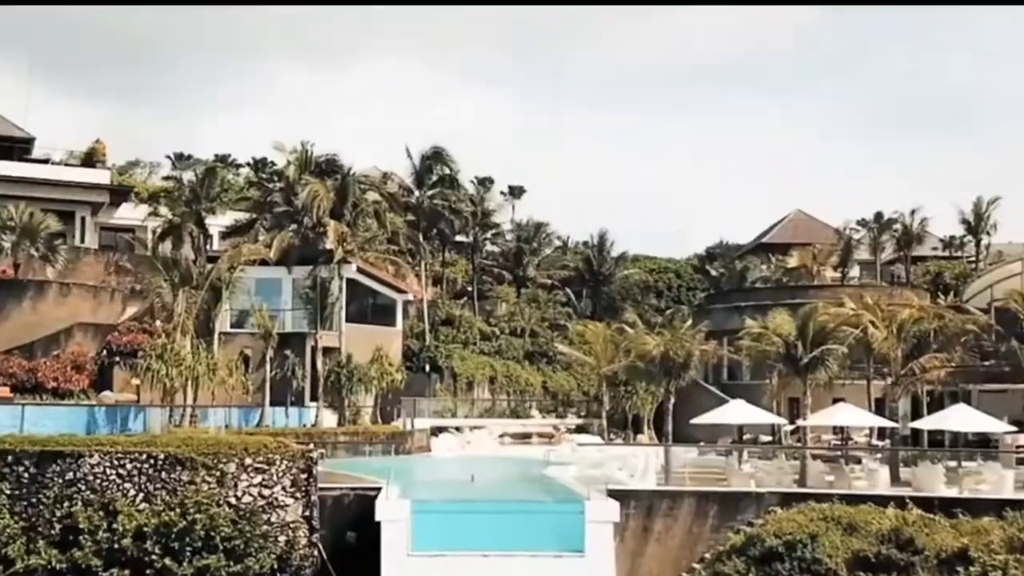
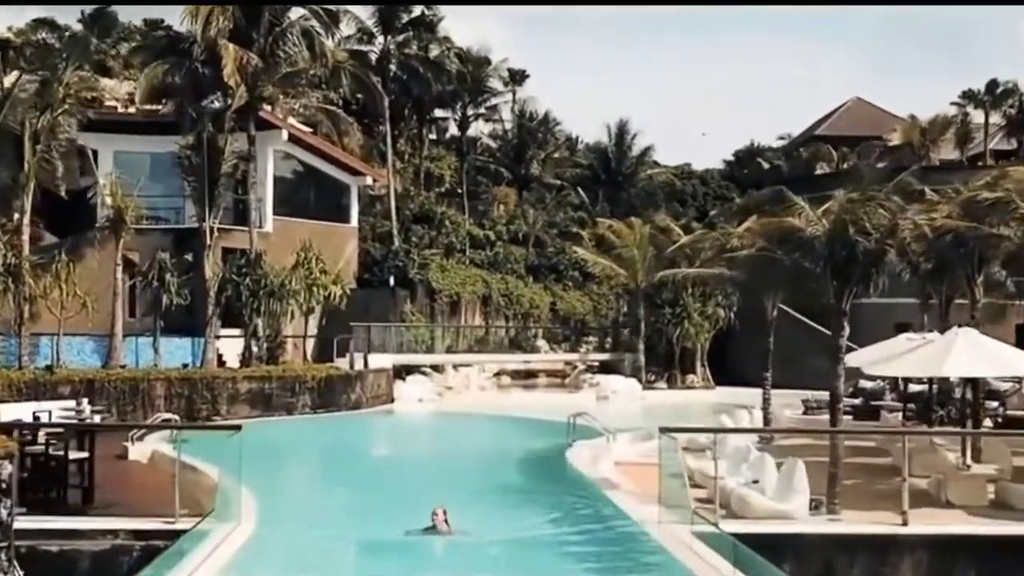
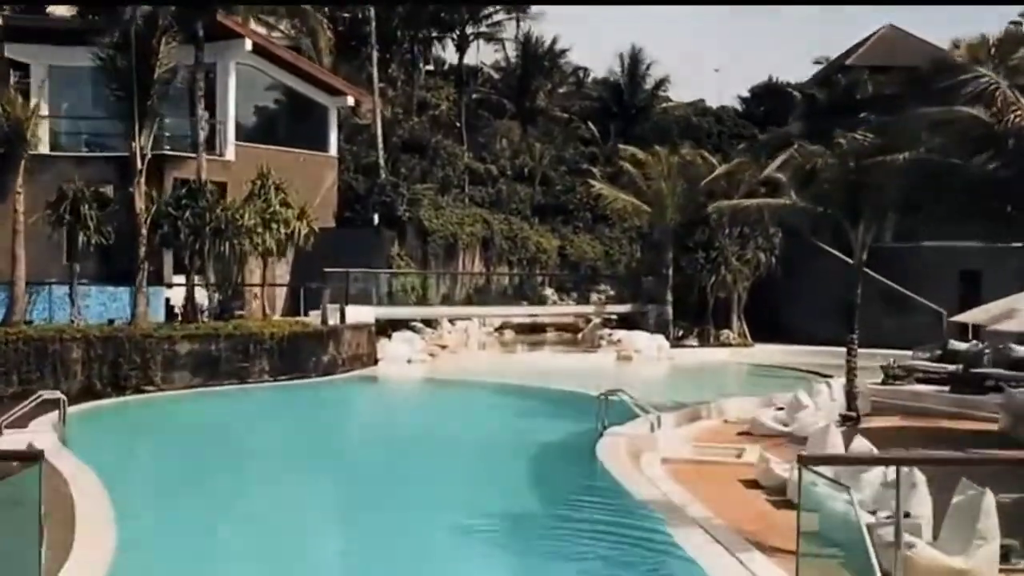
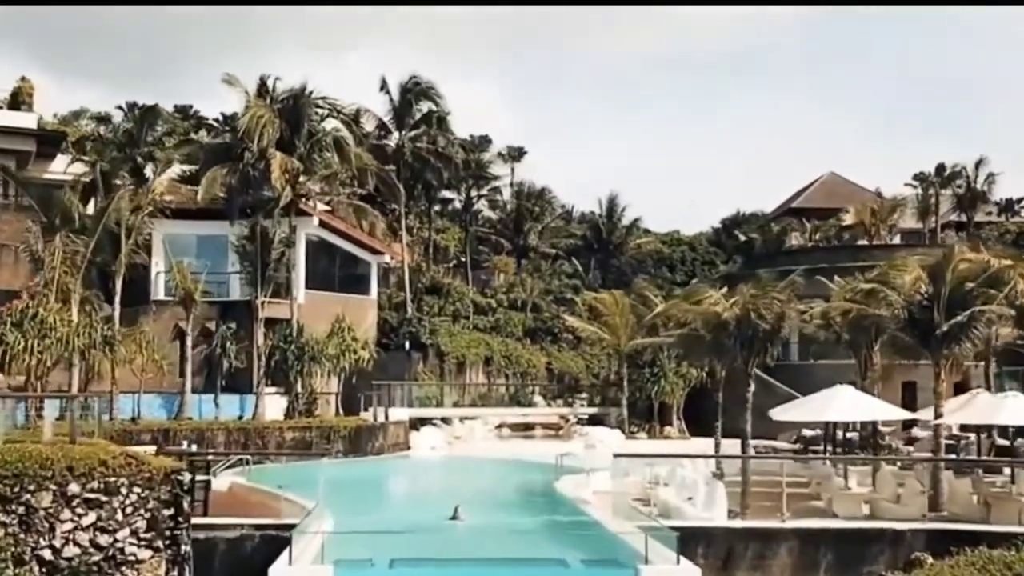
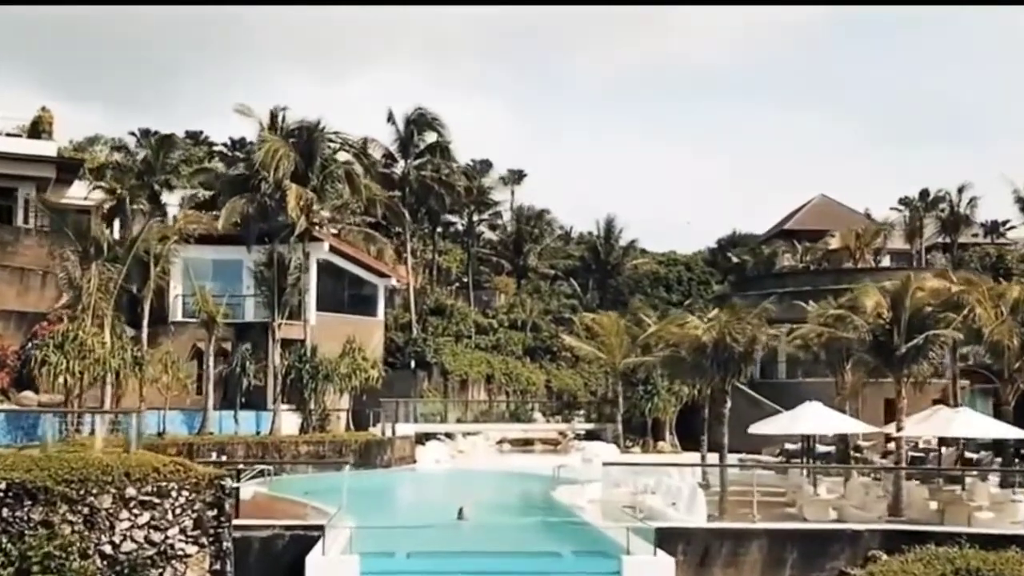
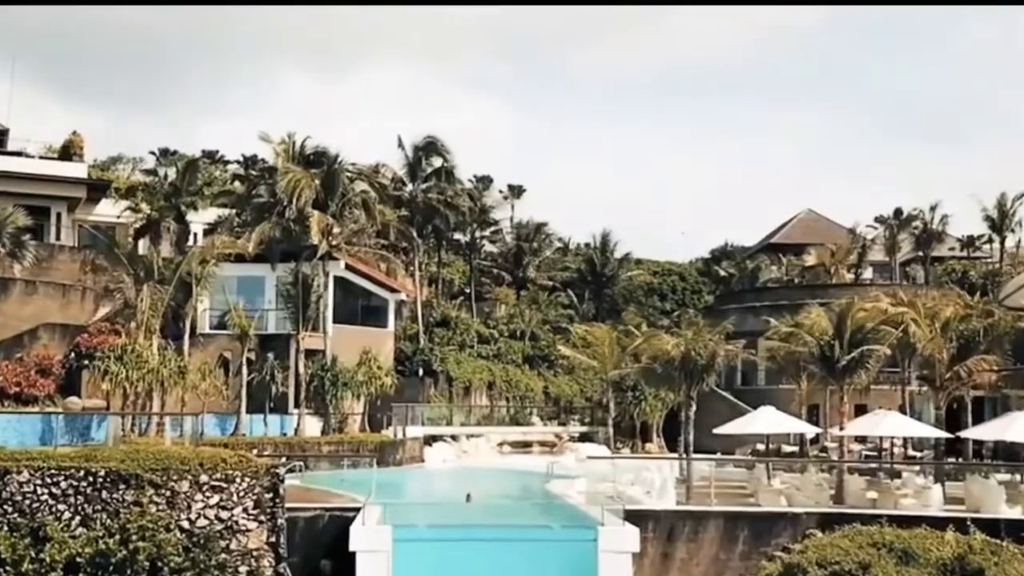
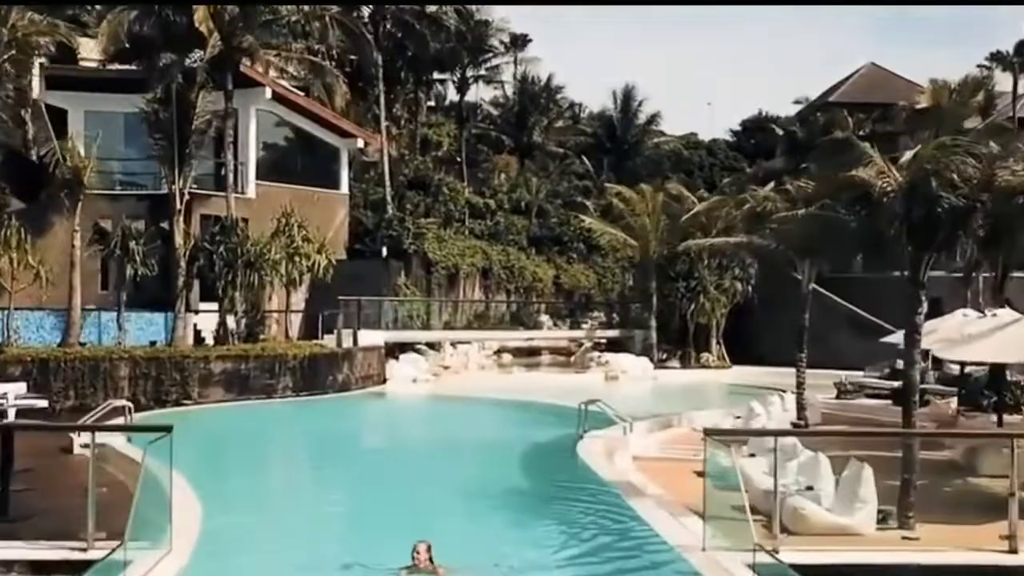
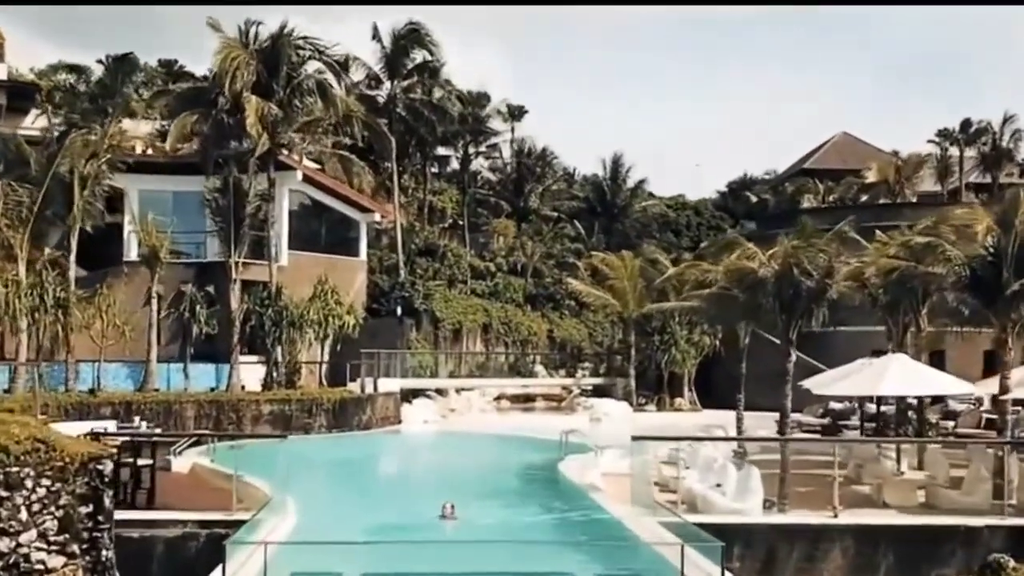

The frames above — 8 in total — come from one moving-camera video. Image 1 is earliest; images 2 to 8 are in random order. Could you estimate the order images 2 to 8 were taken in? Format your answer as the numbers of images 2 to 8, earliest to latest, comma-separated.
6, 5, 4, 8, 2, 7, 3
